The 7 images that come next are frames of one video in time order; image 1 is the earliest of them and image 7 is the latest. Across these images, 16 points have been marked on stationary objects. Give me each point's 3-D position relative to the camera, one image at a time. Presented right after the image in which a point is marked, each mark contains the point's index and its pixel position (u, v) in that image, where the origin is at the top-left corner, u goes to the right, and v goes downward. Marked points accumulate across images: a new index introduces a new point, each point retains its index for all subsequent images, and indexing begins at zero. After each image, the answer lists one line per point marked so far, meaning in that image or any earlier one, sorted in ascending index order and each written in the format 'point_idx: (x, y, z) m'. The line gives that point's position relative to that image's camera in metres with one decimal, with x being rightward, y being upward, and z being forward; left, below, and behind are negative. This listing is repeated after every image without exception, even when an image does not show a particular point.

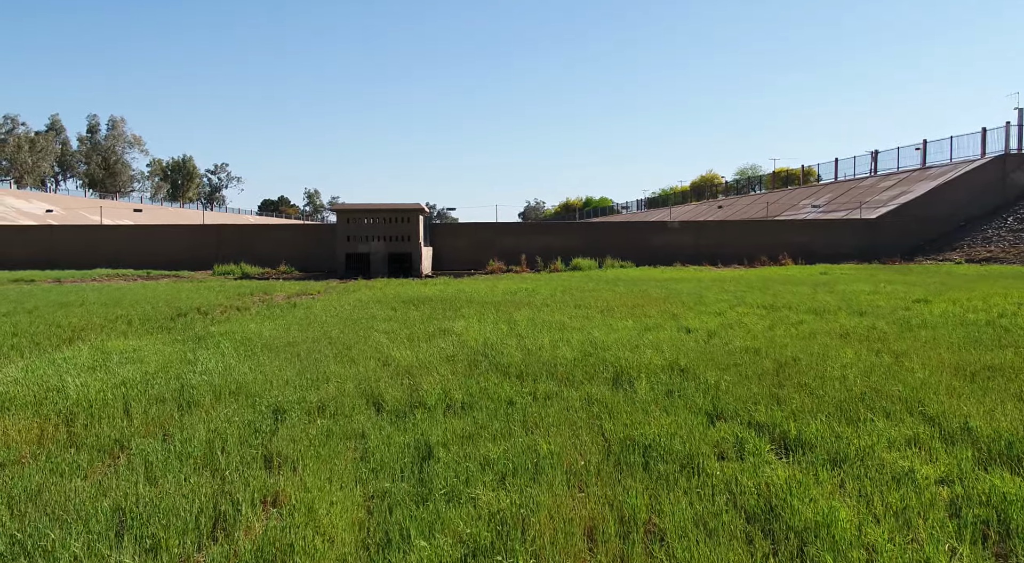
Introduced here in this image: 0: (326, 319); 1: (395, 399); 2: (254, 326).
0: (-2.4, -0.5, +9.3) m
1: (-0.8, -0.8, +4.7) m
2: (-3.1, -0.5, +8.6) m
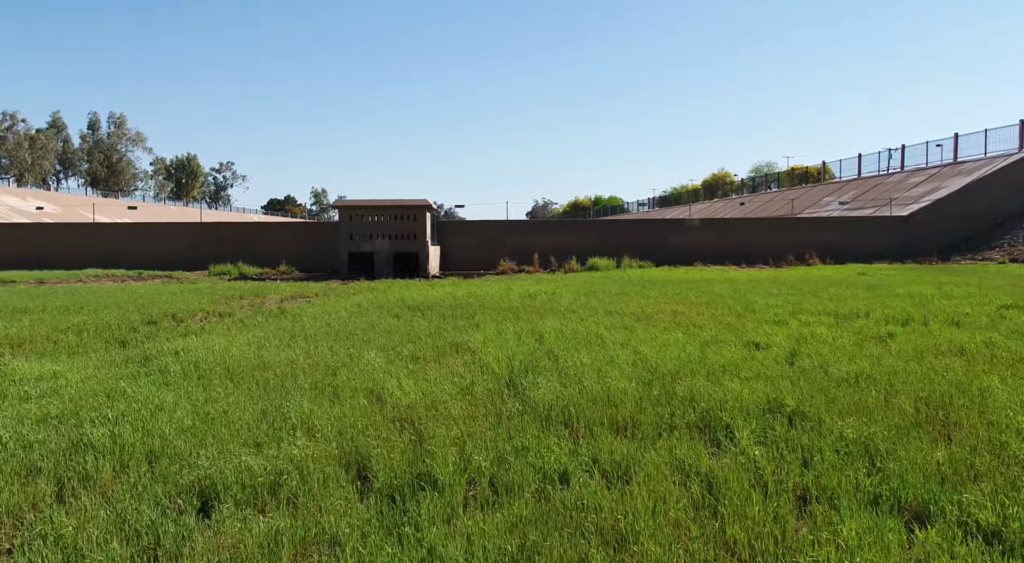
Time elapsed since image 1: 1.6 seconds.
0: (-2.1, -0.5, +7.7) m
1: (-0.5, -0.8, +3.2) m
2: (-2.8, -0.6, +7.1) m
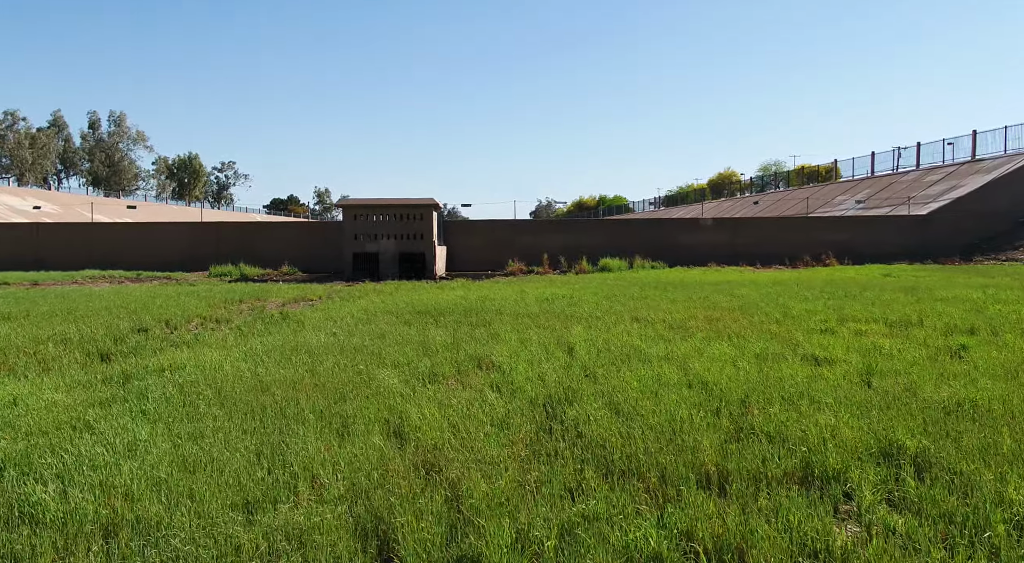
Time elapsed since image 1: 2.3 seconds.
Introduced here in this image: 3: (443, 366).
0: (-1.9, -0.6, +7.0) m
1: (-0.3, -0.9, +2.4) m
2: (-2.6, -0.6, +6.3) m
3: (-0.6, -0.7, +5.8) m
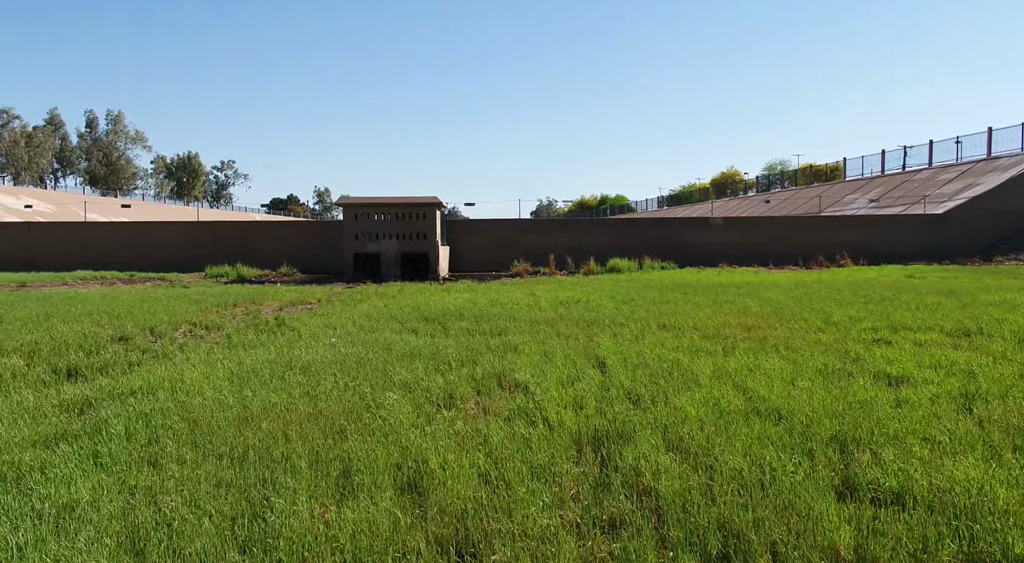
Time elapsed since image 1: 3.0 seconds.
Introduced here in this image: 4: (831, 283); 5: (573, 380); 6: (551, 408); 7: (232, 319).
0: (-1.7, -0.6, +6.1) m
1: (-0.1, -0.9, +1.6) m
2: (-2.4, -0.7, +5.5) m
3: (-0.4, -0.7, +5.0) m
4: (+7.0, 0.0, +15.9) m
5: (+0.5, -0.7, +5.2) m
6: (+0.2, -0.7, +4.3) m
7: (-4.2, -0.6, +10.8) m
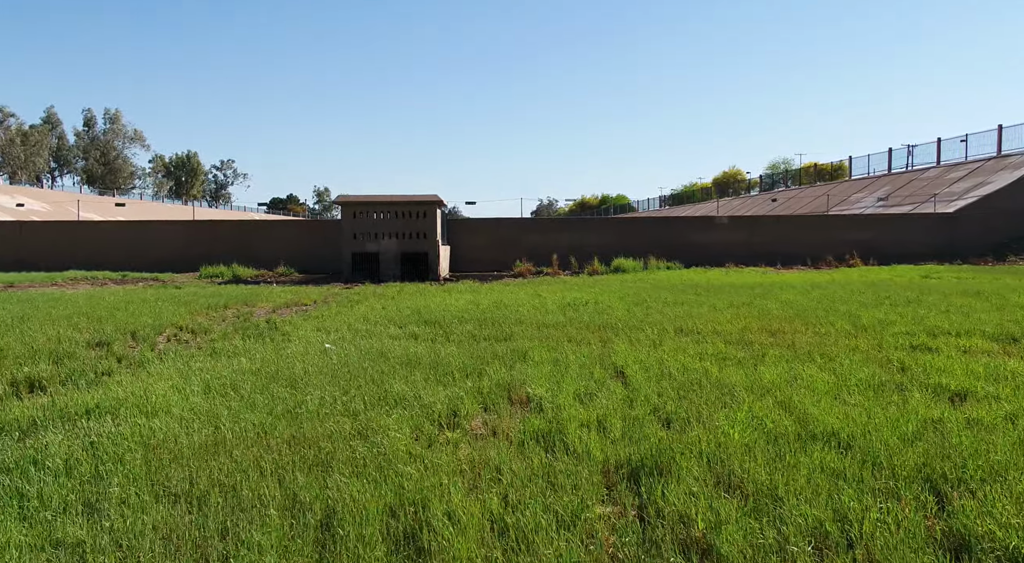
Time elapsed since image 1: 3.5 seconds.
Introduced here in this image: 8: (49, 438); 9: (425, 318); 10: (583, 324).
0: (-1.6, -0.6, +5.5) m
1: (0.0, -0.9, +1.0) m
2: (-2.3, -0.7, +4.9) m
3: (-0.3, -0.7, +4.4) m
4: (+7.1, -0.1, +15.3) m
5: (+0.5, -0.7, +4.6) m
6: (+0.3, -0.8, +3.7) m
7: (-4.1, -0.6, +10.2) m
8: (-2.1, -0.7, +3.3) m
9: (-1.1, -0.5, +9.2) m
10: (+0.8, -0.5, +8.6) m
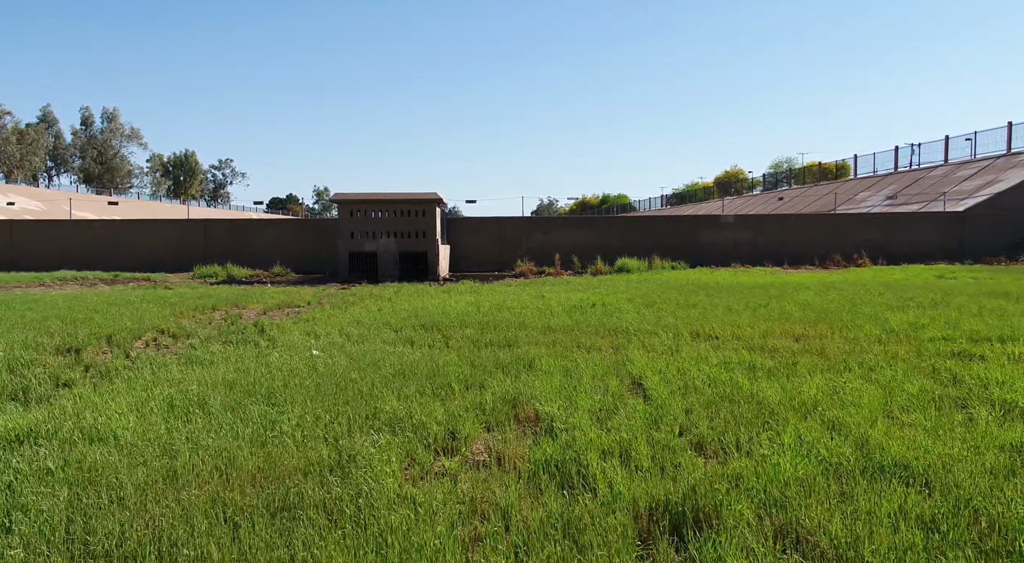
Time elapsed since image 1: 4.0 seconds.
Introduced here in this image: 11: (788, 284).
0: (-1.5, -0.7, +5.0) m
1: (0.0, -0.9, +0.4) m
2: (-2.3, -0.7, +4.3) m
3: (-0.3, -0.8, +3.8) m
4: (+7.1, -0.1, +14.7) m
5: (+0.6, -0.7, +4.0) m
6: (+0.3, -0.8, +3.1) m
7: (-4.1, -0.6, +9.6) m
8: (-2.1, -0.8, +2.8) m
9: (-1.1, -0.5, +8.6) m
10: (+0.9, -0.5, +8.0) m
11: (+5.8, -0.1, +15.2) m
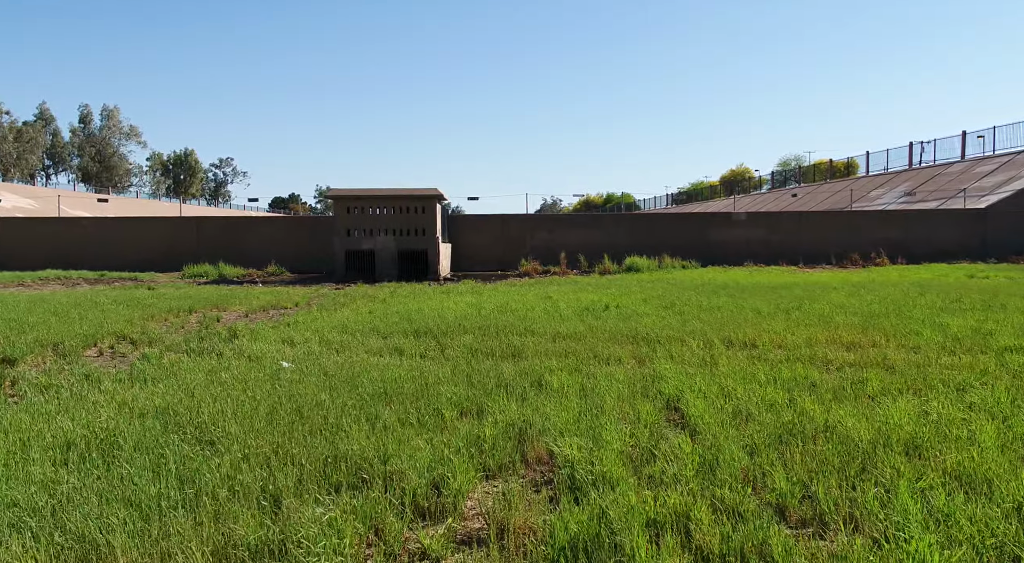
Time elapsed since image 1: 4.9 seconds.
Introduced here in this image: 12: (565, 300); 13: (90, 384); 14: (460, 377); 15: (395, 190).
0: (-1.5, -0.7, +3.9) m
1: (0.0, -0.9, -0.6) m
2: (-2.3, -0.7, +3.3) m
3: (-0.2, -0.7, +2.8) m
4: (+7.2, -0.1, +13.7) m
5: (+0.6, -0.7, +3.0) m
6: (+0.4, -0.8, +2.1) m
7: (-4.0, -0.6, +8.6) m
8: (-2.1, -0.7, +1.7) m
9: (-1.0, -0.5, +7.6) m
10: (+0.9, -0.5, +7.0) m
11: (+5.9, 0.0, +14.2) m
12: (+0.8, -0.3, +10.3) m
13: (-2.8, -0.7, +4.7) m
14: (-0.3, -0.6, +4.9) m
15: (-2.8, +2.2, +16.9) m
